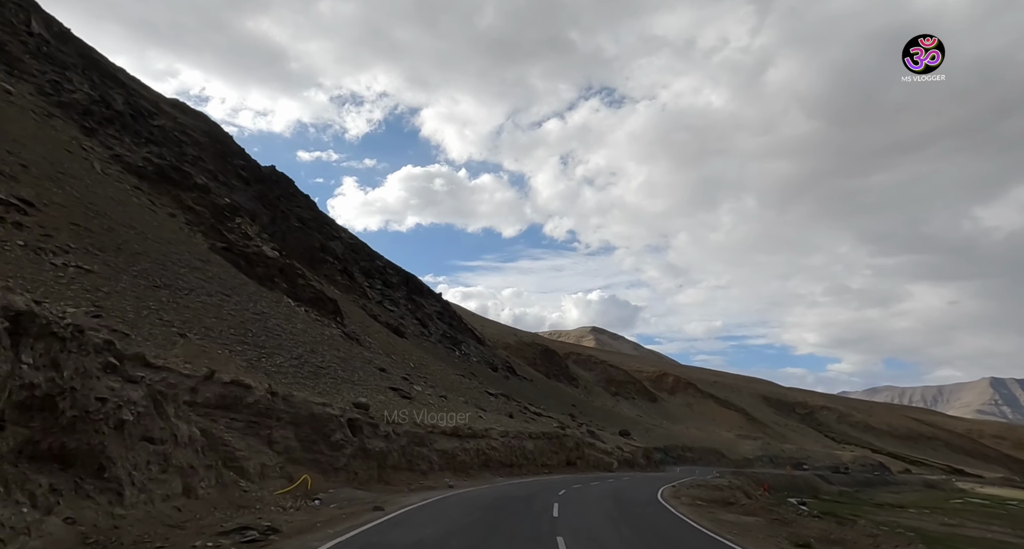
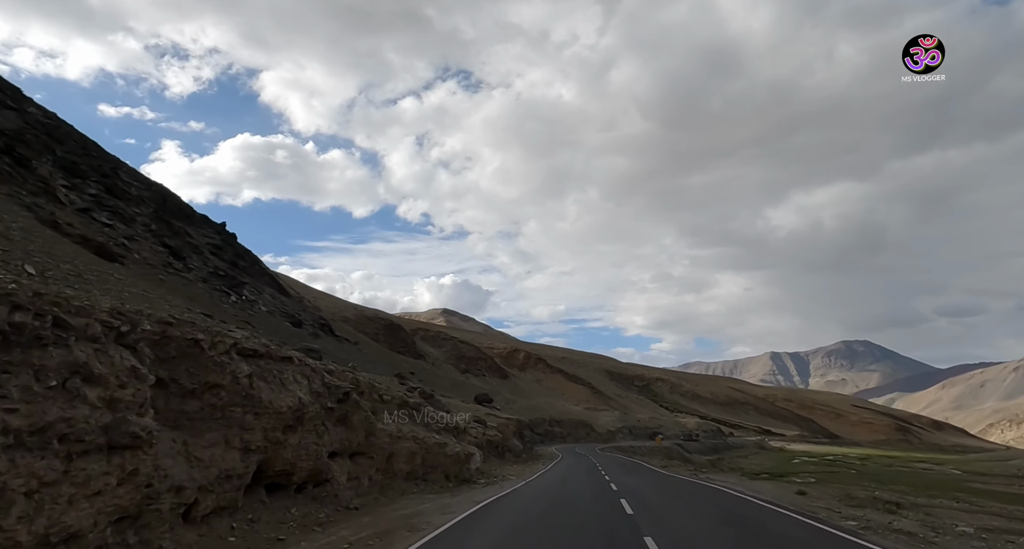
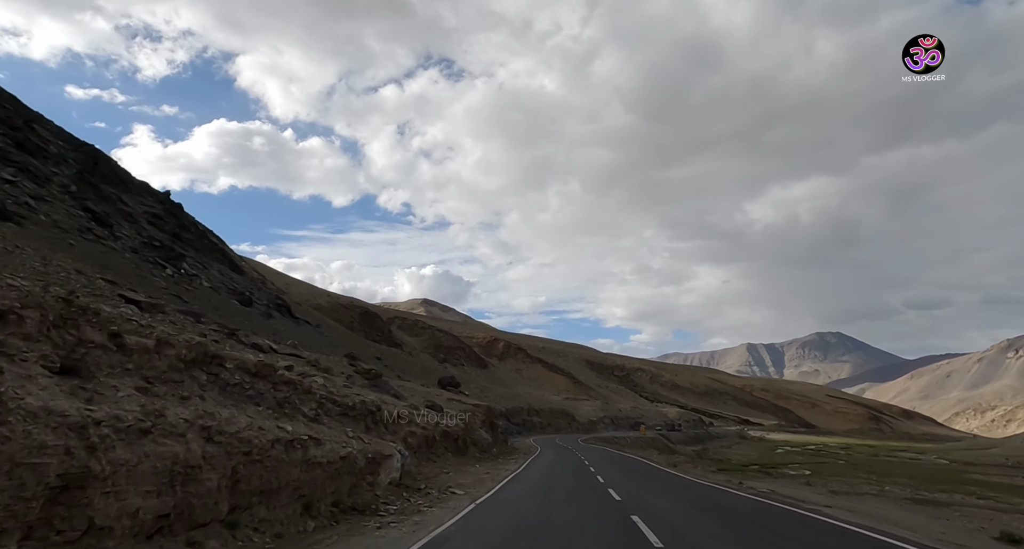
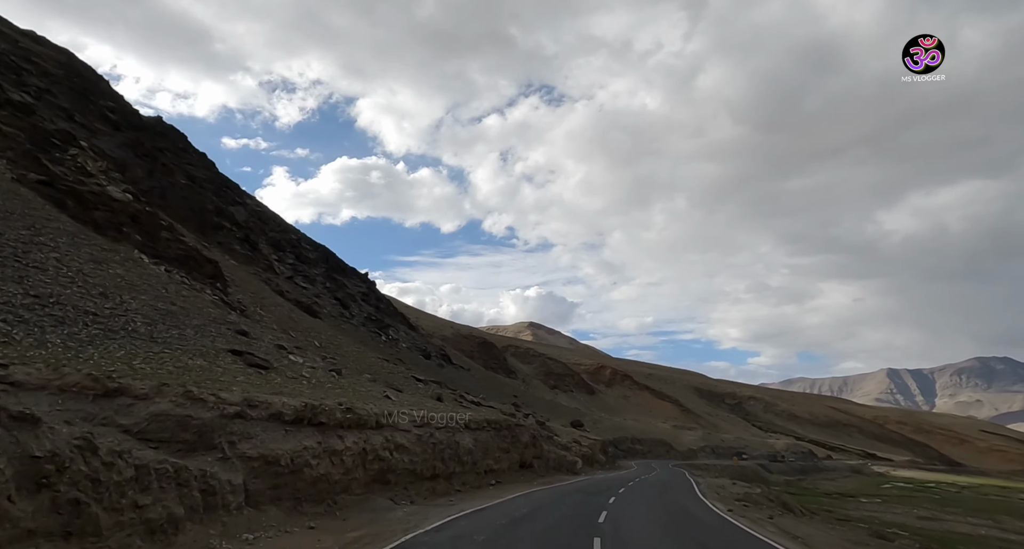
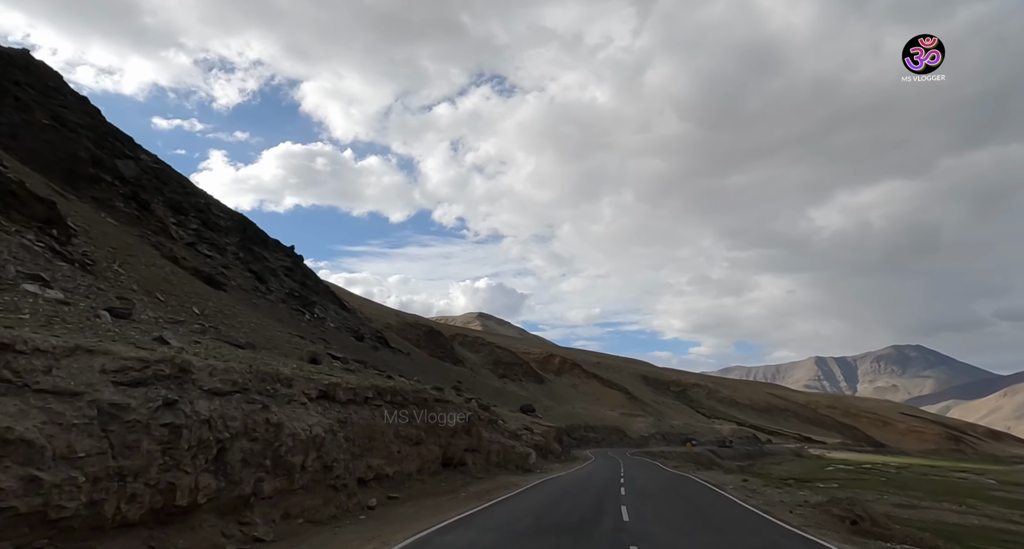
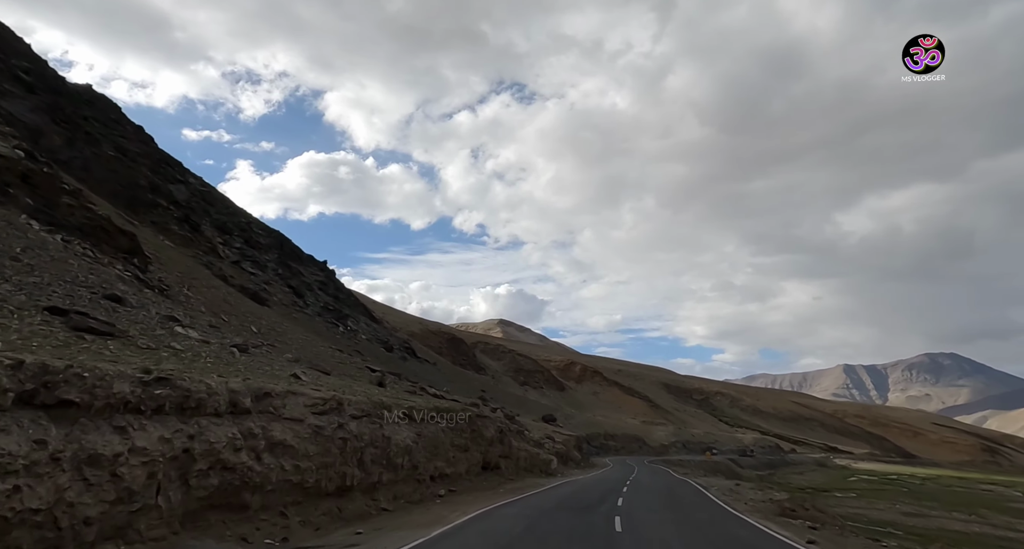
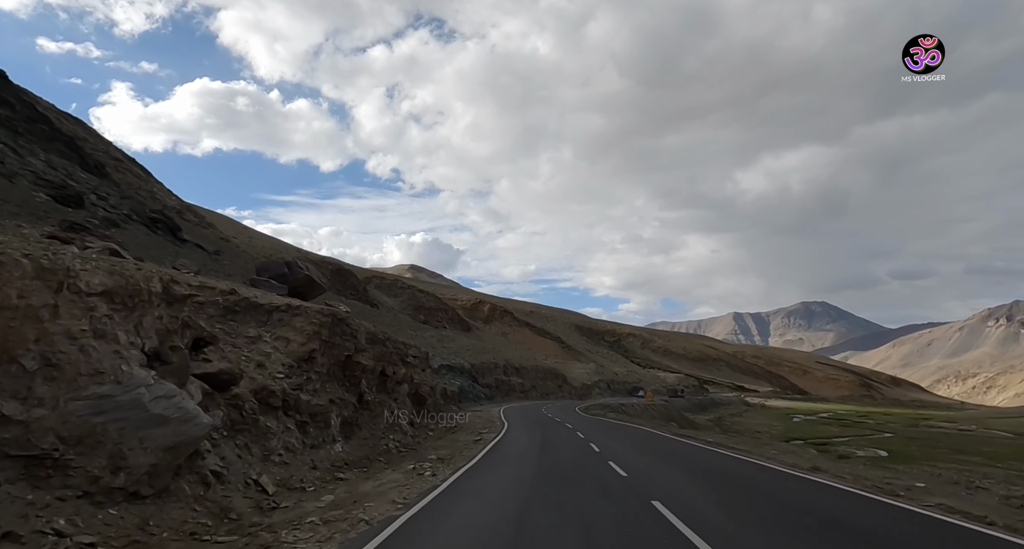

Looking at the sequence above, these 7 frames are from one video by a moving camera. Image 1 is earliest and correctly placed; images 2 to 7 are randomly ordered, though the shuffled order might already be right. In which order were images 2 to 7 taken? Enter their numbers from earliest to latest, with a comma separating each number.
4, 6, 5, 2, 3, 7
